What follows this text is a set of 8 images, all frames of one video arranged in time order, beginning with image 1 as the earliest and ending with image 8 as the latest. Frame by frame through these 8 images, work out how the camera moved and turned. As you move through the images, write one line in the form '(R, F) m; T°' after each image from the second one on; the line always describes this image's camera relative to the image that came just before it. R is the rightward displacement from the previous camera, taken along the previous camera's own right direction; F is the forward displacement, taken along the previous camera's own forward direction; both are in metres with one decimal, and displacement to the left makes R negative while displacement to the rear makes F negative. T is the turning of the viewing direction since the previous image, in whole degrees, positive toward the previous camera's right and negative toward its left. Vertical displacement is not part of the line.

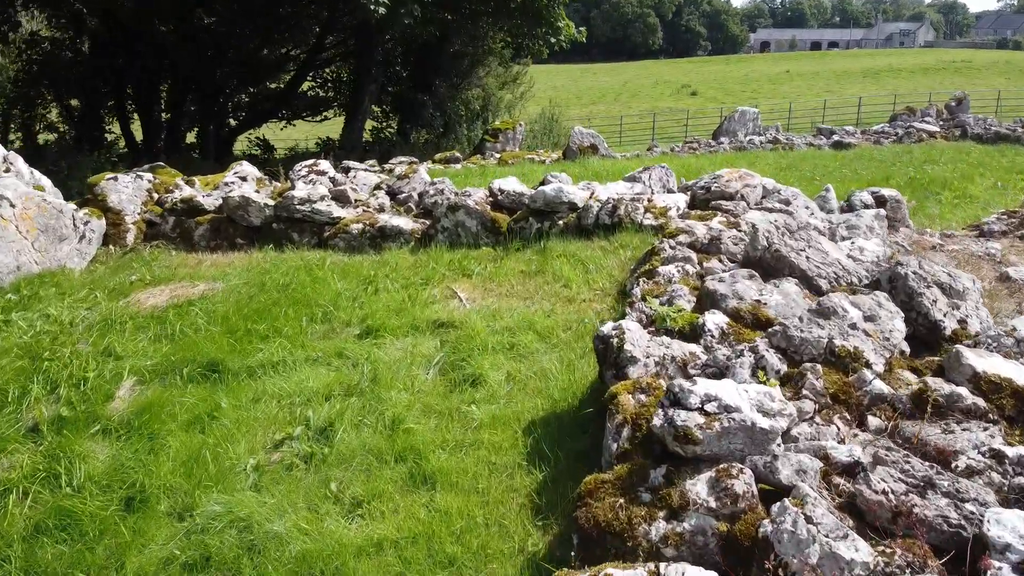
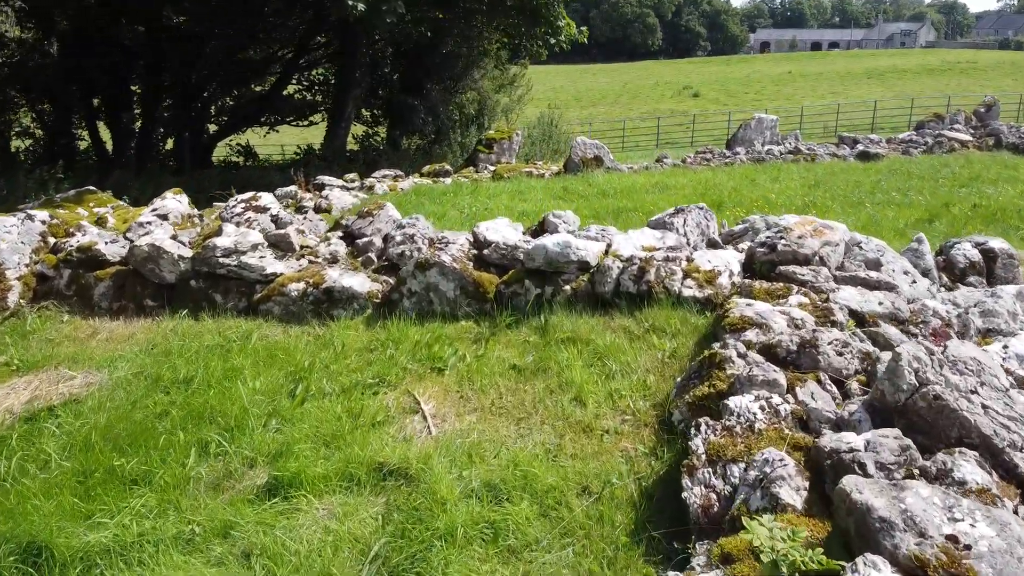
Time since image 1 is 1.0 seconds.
(0.0, +1.7) m; 0°
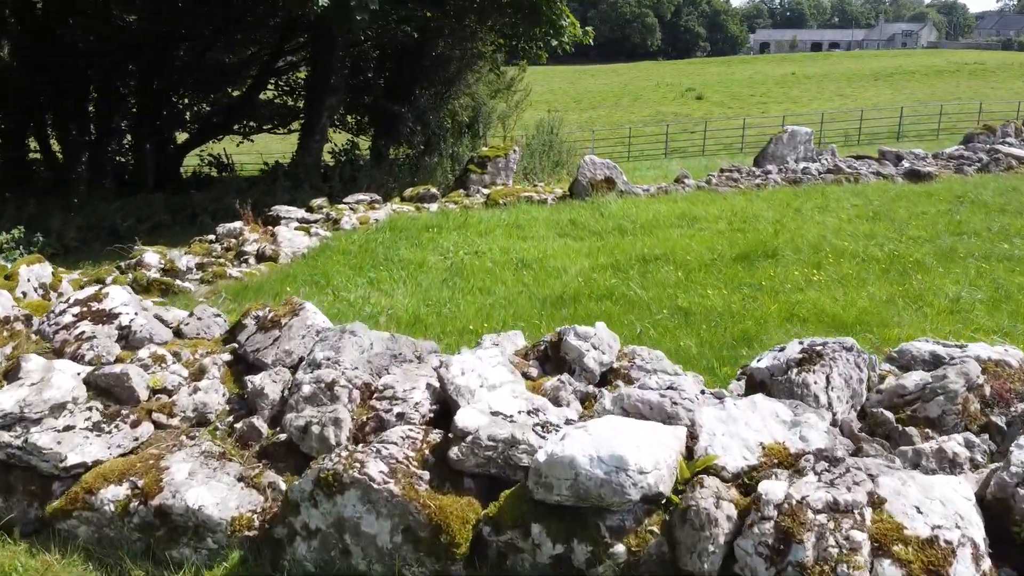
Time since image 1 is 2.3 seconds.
(0.0, +2.3) m; 0°
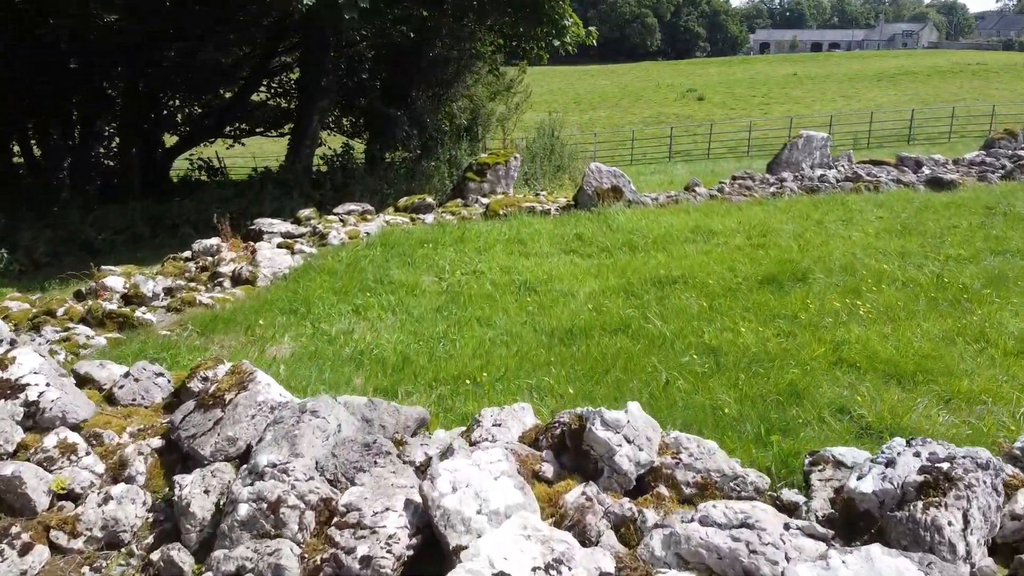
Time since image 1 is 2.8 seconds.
(0.0, +0.8) m; 0°
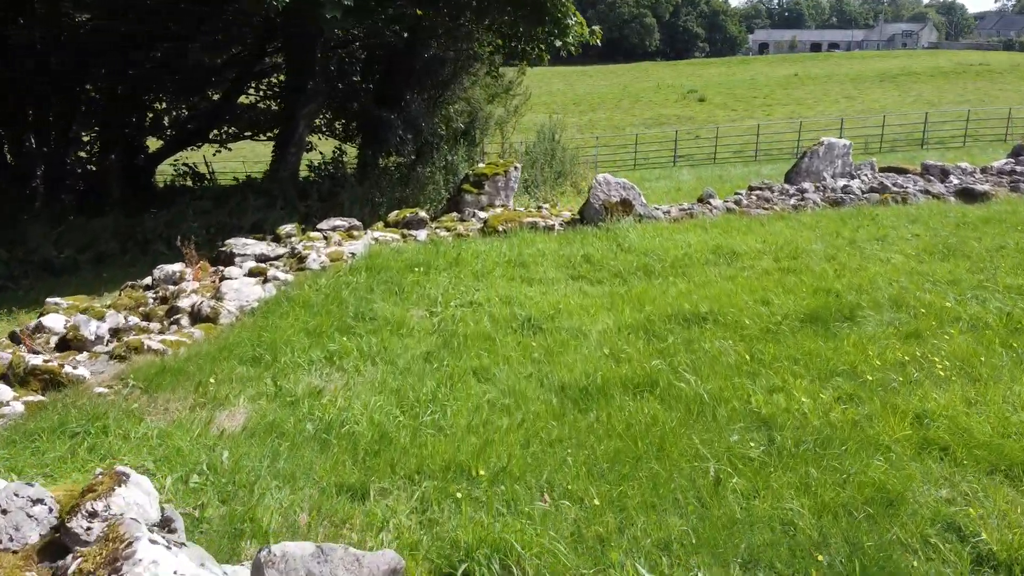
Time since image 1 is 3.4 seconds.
(0.0, +1.0) m; 0°
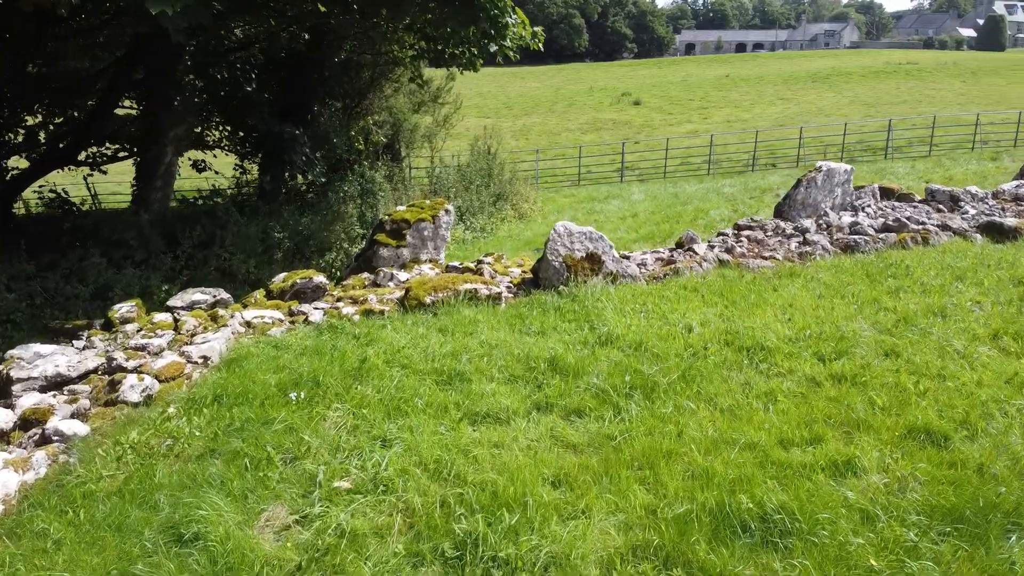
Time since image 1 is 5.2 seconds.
(0.0, +2.9) m; +5°
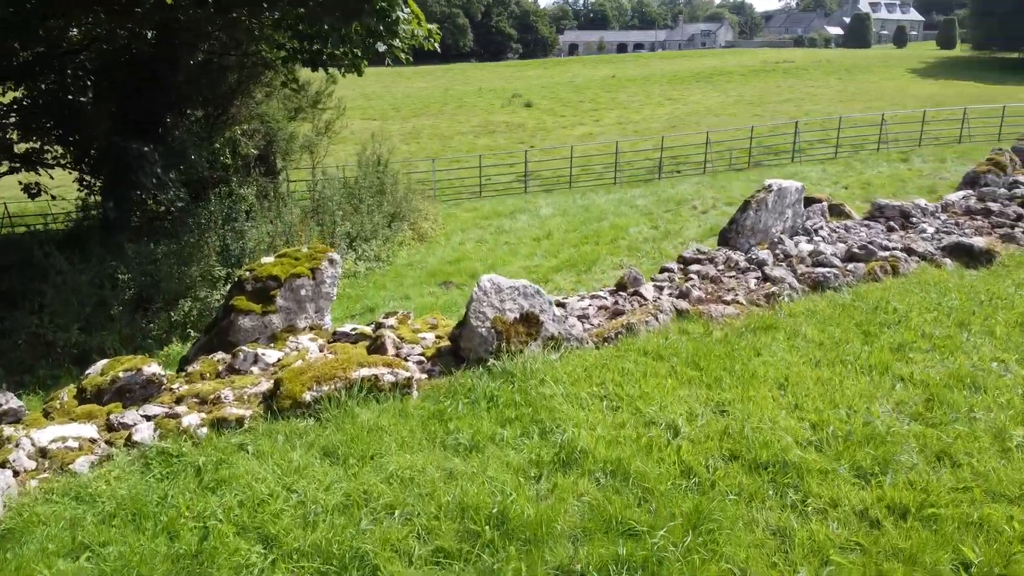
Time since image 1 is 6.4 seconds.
(-0.1, +2.0) m; +7°
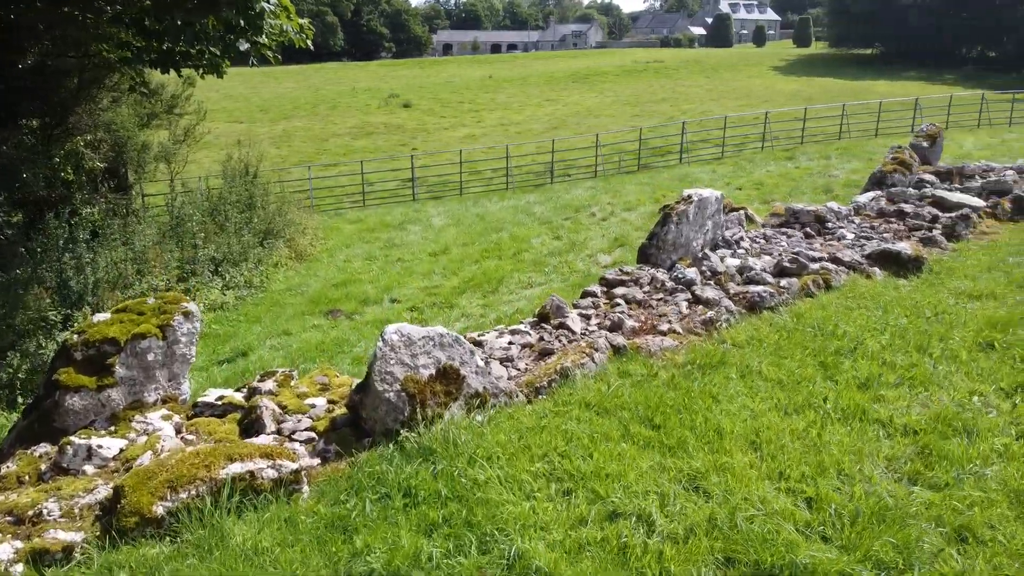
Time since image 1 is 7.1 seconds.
(-0.2, +1.2) m; +8°
